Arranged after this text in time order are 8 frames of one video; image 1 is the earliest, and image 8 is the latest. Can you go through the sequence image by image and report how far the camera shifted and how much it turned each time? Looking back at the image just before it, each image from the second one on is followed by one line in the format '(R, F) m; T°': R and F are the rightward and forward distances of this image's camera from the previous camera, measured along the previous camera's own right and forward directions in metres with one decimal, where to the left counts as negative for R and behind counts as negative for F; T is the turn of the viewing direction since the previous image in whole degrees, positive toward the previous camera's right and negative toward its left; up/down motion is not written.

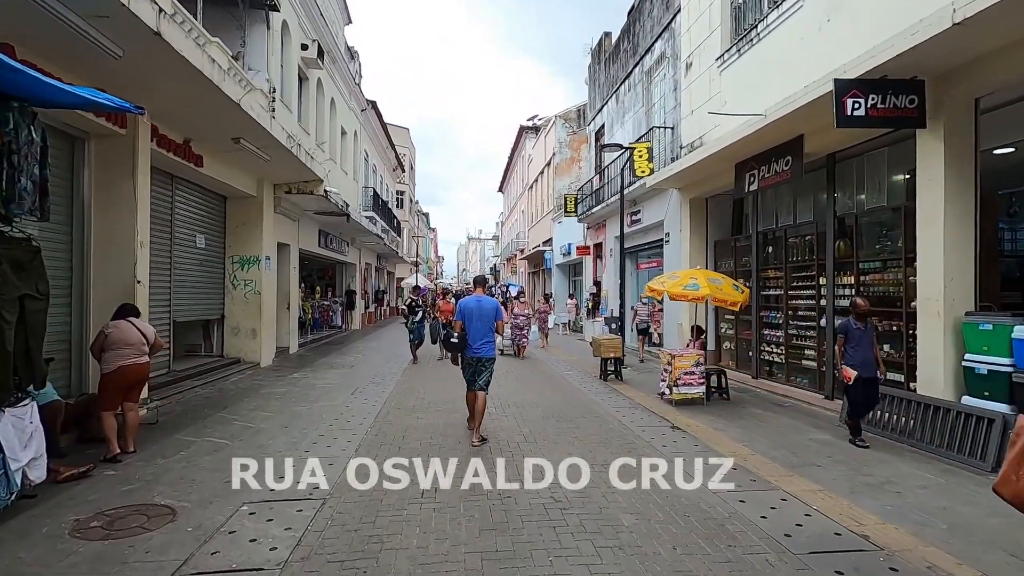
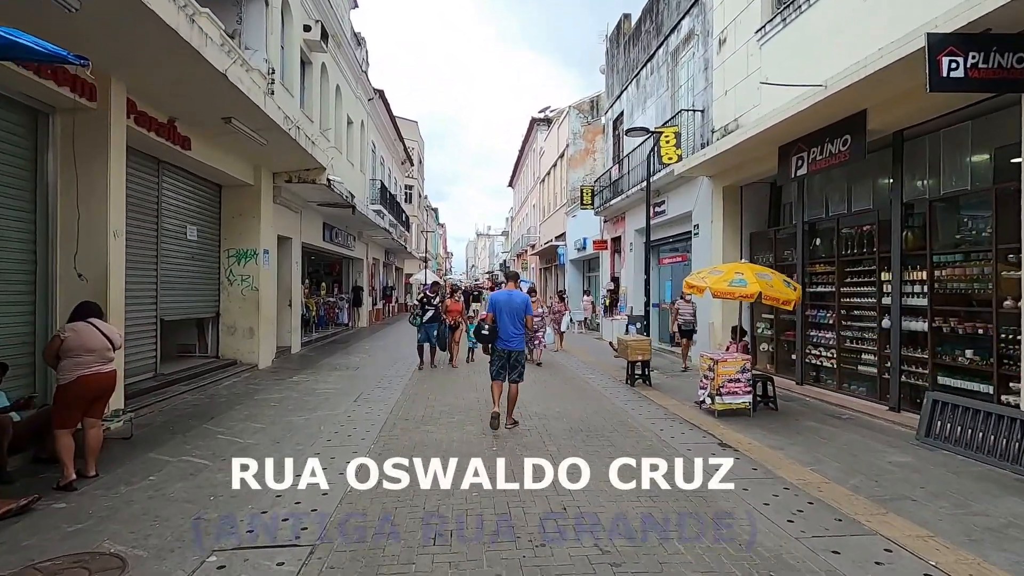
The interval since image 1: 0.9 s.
(-0.2, +1.0) m; -1°
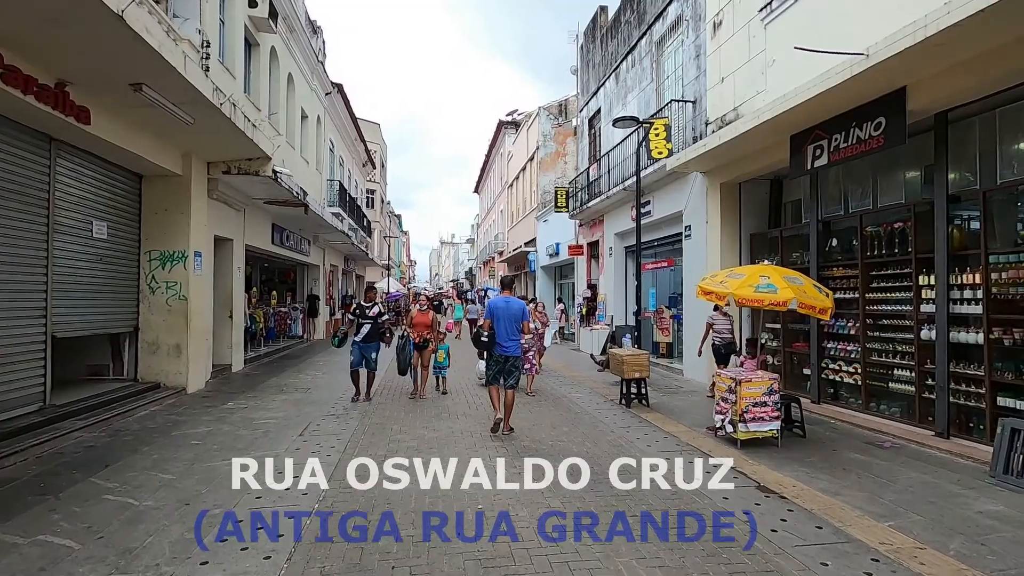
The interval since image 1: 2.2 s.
(-0.2, +1.4) m; +4°
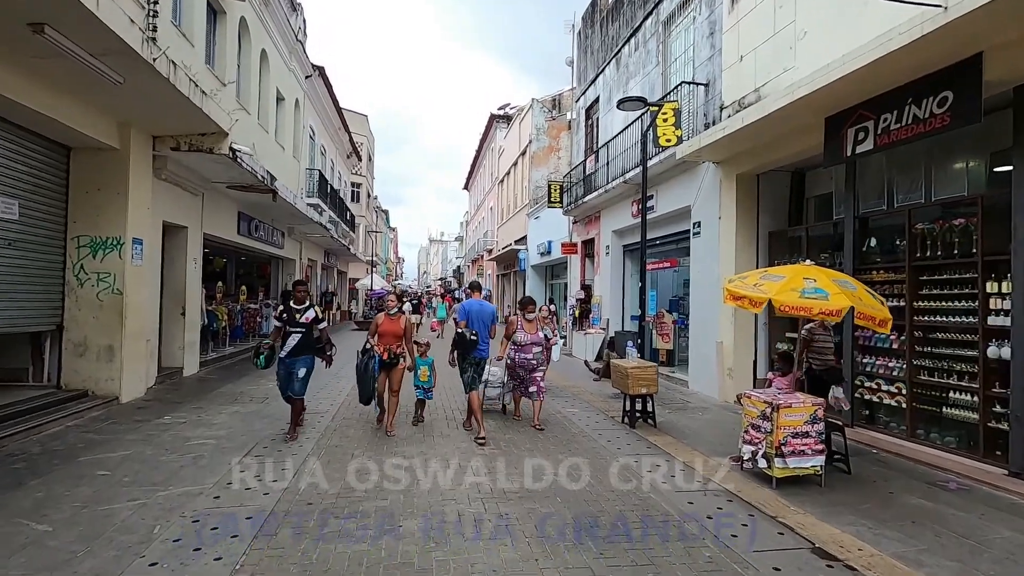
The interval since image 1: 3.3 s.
(0.0, +1.2) m; +1°
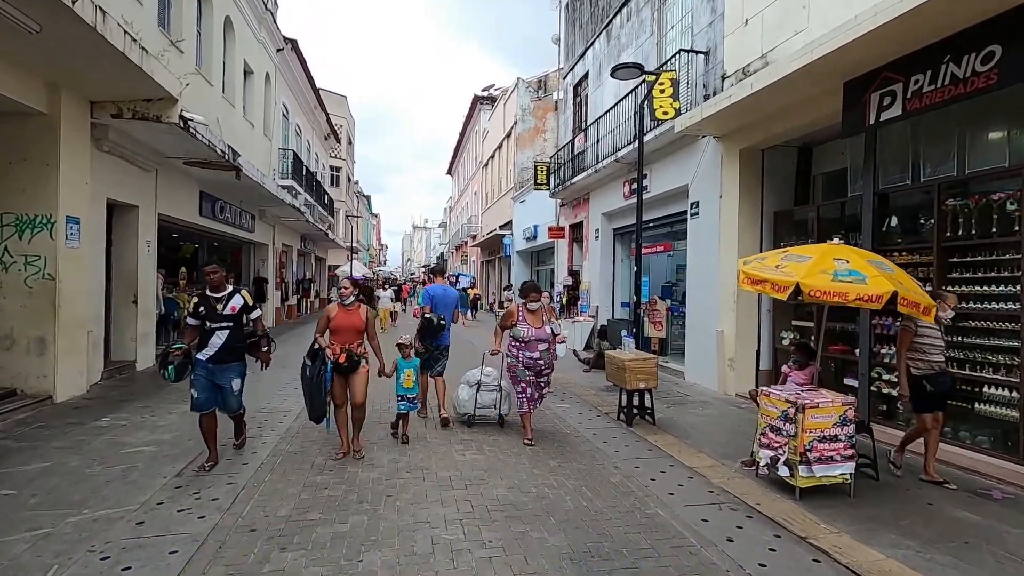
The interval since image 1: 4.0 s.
(0.0, +0.8) m; +2°
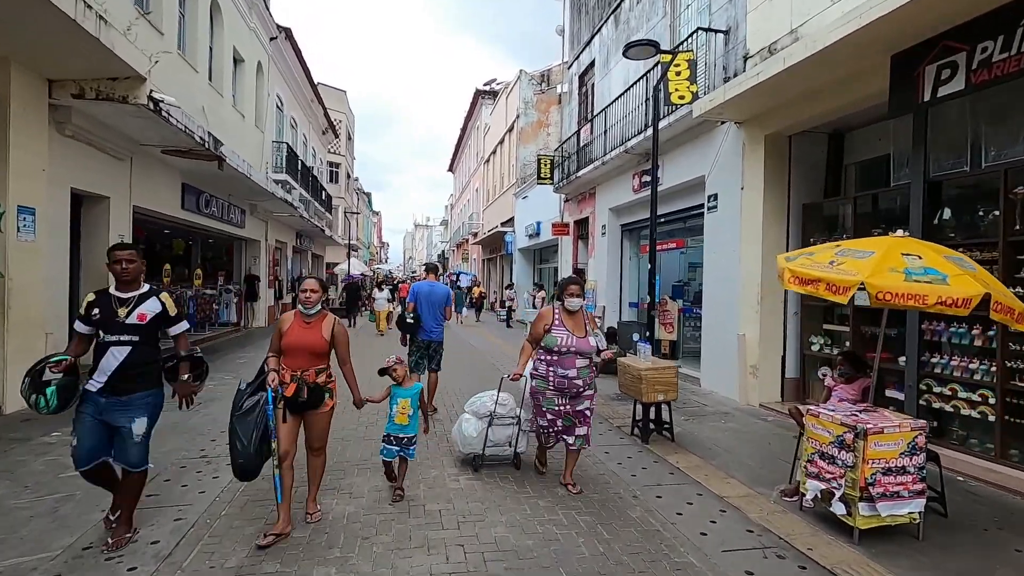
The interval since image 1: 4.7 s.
(0.0, +0.8) m; 0°
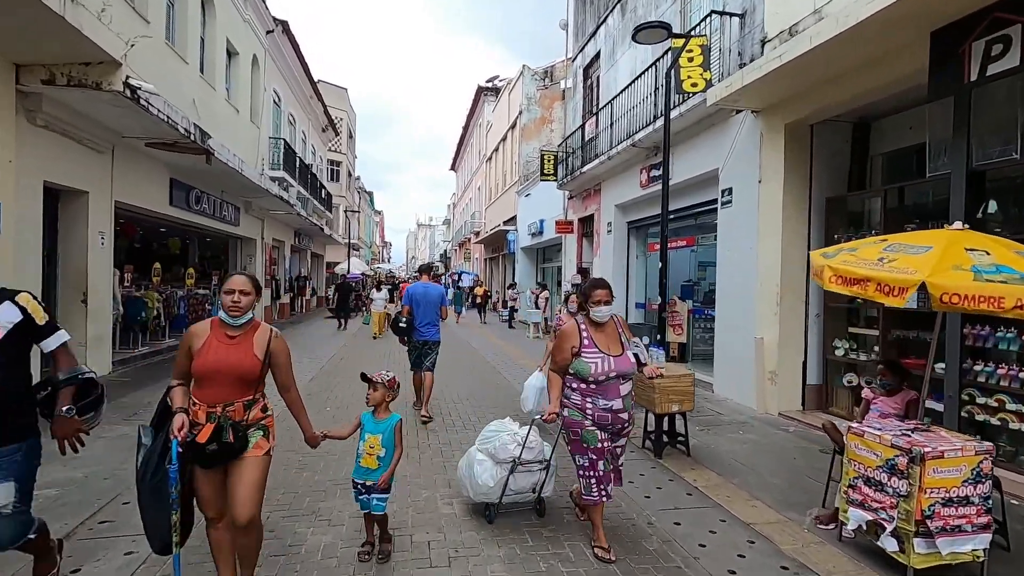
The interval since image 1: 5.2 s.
(0.0, +0.5) m; 0°
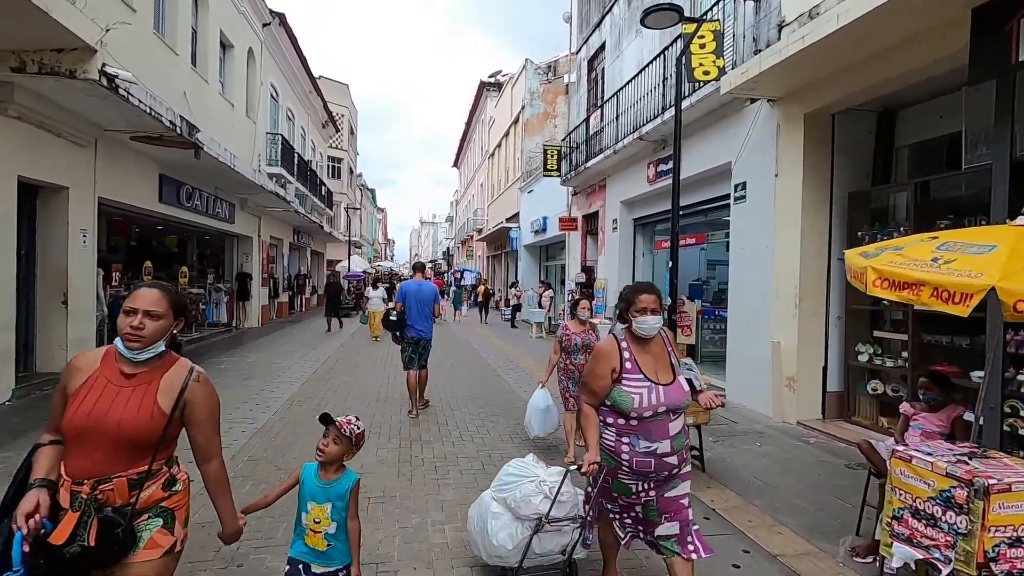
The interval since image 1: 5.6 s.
(0.0, +0.4) m; 0°
